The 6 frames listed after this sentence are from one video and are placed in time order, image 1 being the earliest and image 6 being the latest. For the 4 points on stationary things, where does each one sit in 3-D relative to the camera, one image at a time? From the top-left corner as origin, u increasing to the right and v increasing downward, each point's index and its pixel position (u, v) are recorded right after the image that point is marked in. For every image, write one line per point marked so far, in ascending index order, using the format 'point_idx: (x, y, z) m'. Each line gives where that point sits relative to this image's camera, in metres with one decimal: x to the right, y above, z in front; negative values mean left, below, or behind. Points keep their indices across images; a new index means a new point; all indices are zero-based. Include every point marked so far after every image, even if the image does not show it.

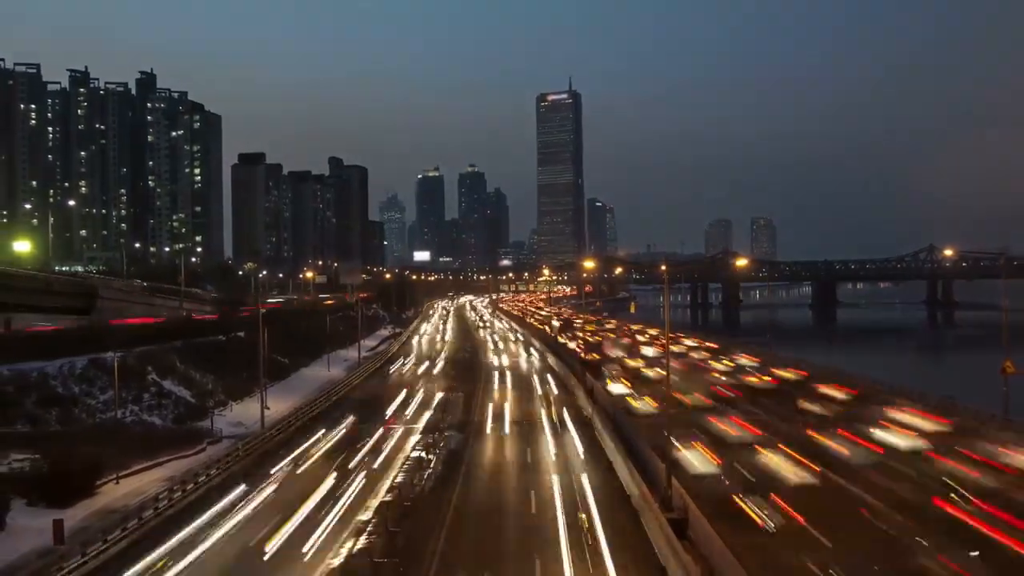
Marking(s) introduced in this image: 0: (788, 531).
0: (+6.8, -6.0, +19.5) m
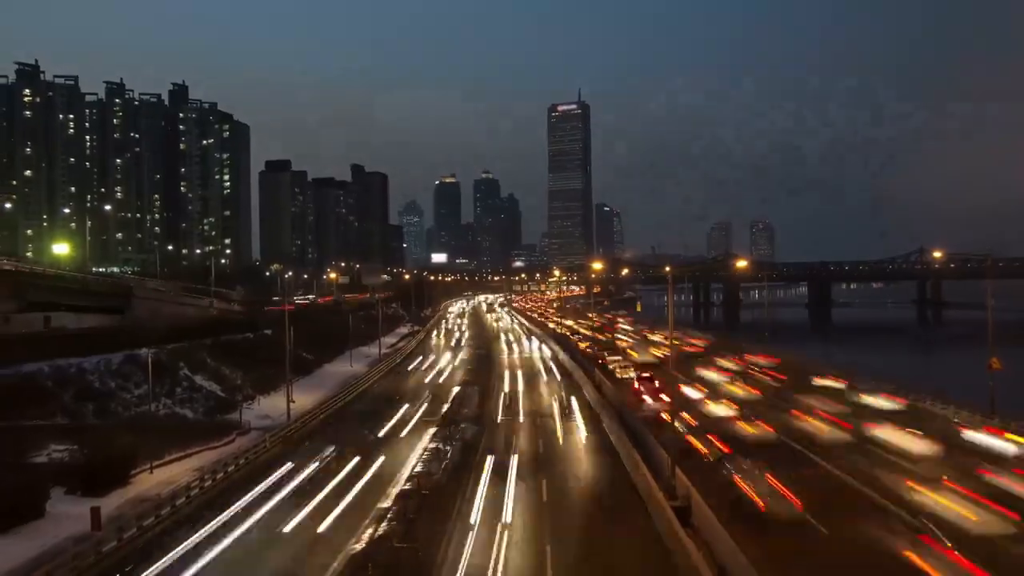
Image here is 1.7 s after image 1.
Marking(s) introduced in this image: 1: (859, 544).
0: (+7.1, -6.0, +20.5) m
1: (+8.0, -6.0, +18.3) m
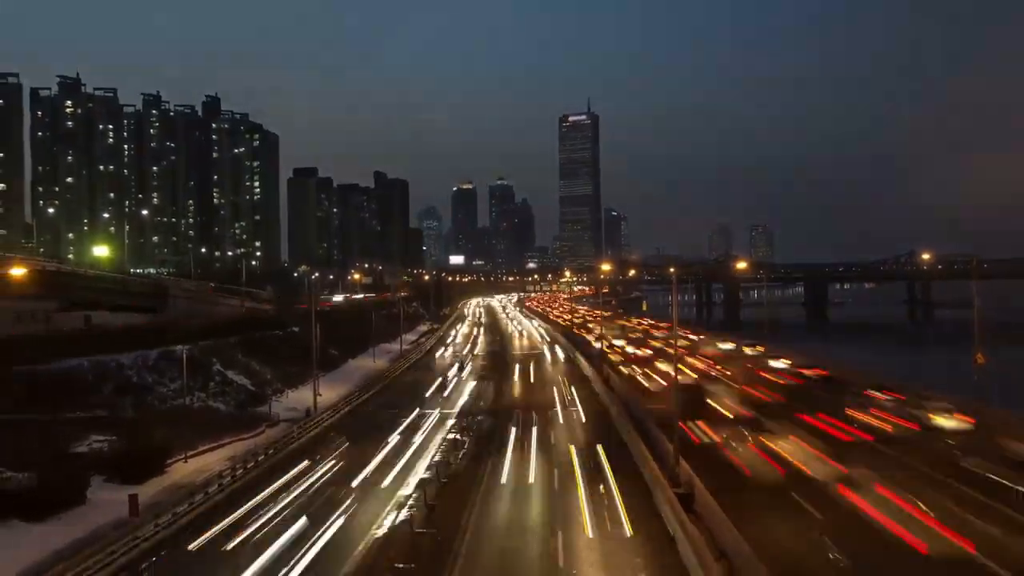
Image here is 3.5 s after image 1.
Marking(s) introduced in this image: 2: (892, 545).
0: (+7.5, -6.0, +21.8) m
1: (+8.4, -6.0, +19.5) m
2: (+8.9, -6.0, +18.4) m
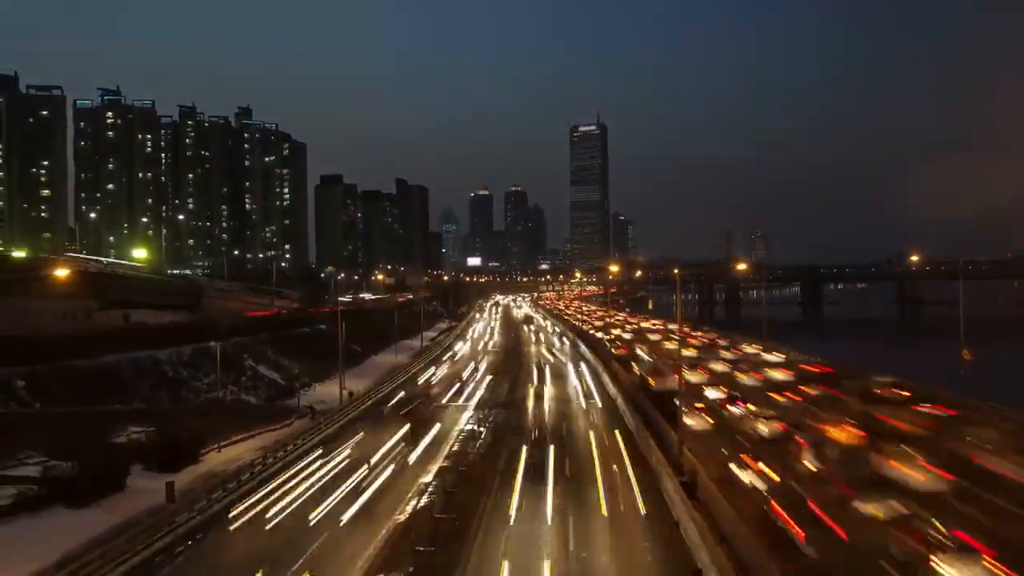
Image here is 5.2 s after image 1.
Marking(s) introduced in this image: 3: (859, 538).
0: (+7.9, -6.0, +23.1) m
1: (+8.7, -6.0, +20.9) m
2: (+9.2, -6.0, +19.7) m
3: (+8.5, -6.1, +19.3) m
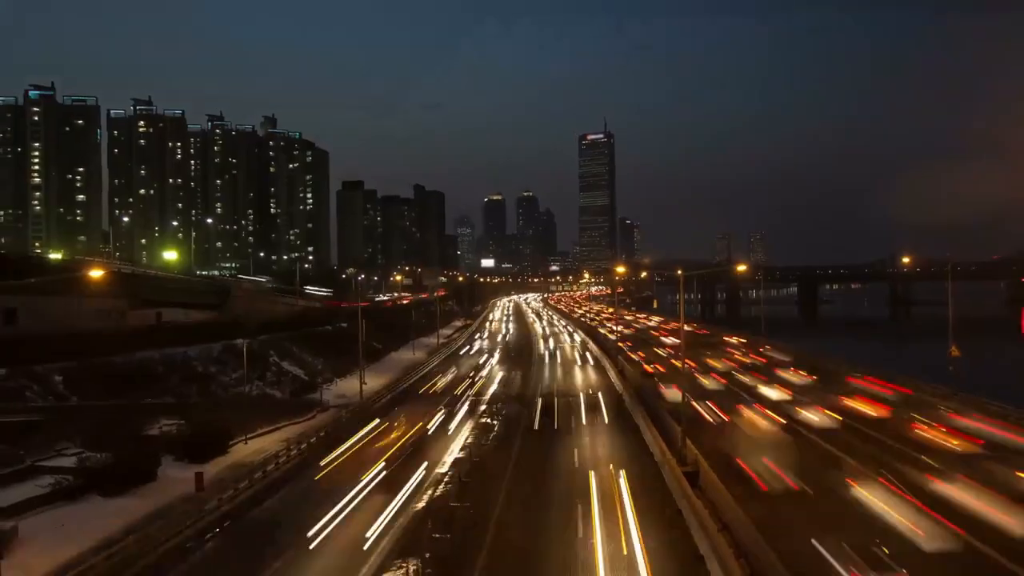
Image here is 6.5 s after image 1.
0: (+8.3, -6.0, +24.4) m
1: (+9.0, -6.1, +22.1) m
2: (+9.6, -6.0, +20.9) m
3: (+8.8, -6.1, +20.5) m
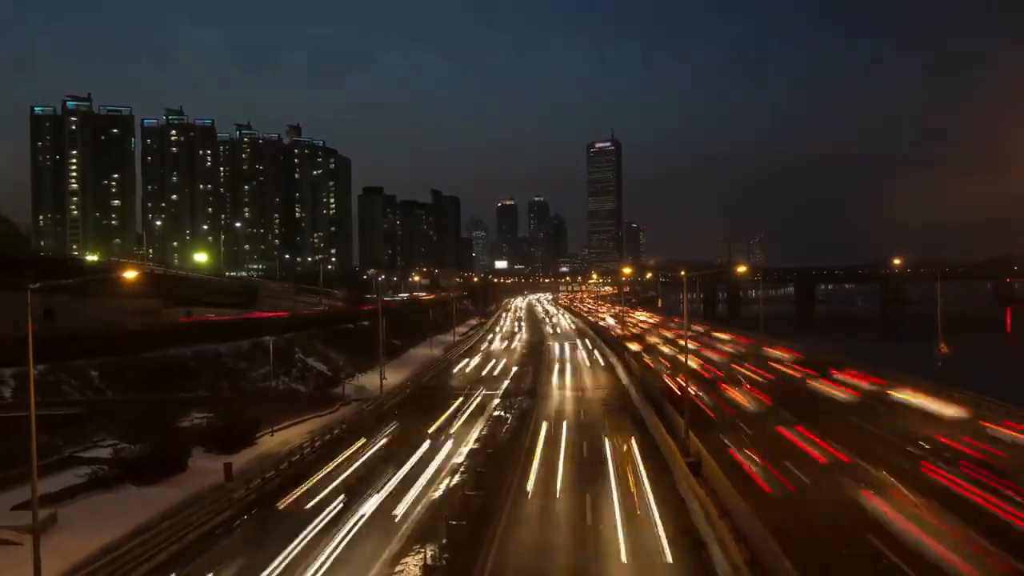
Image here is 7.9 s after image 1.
0: (+8.7, -6.0, +25.7) m
1: (+9.4, -6.1, +23.4) m
2: (+9.9, -6.1, +22.3) m
3: (+9.1, -6.1, +21.9) m
